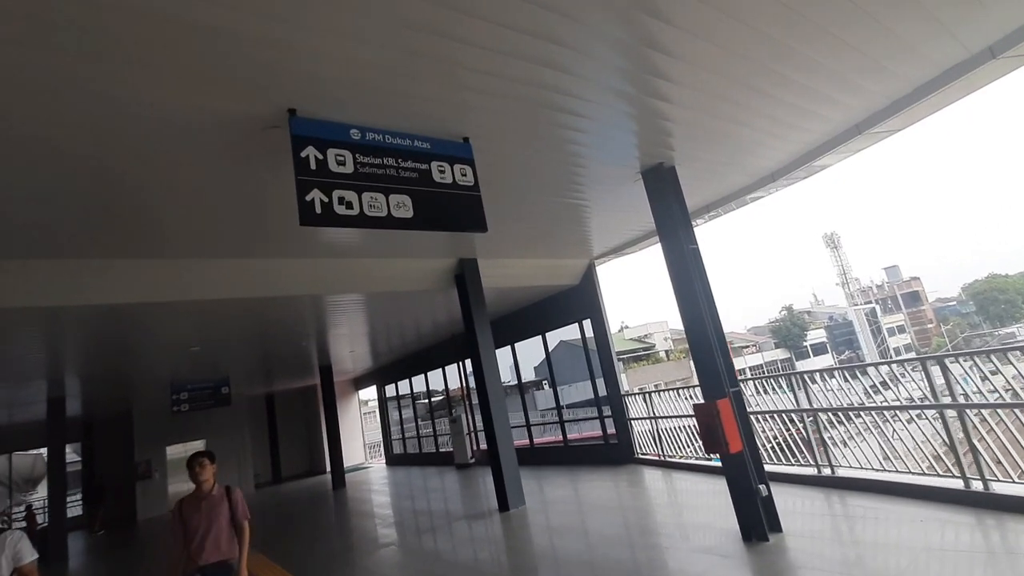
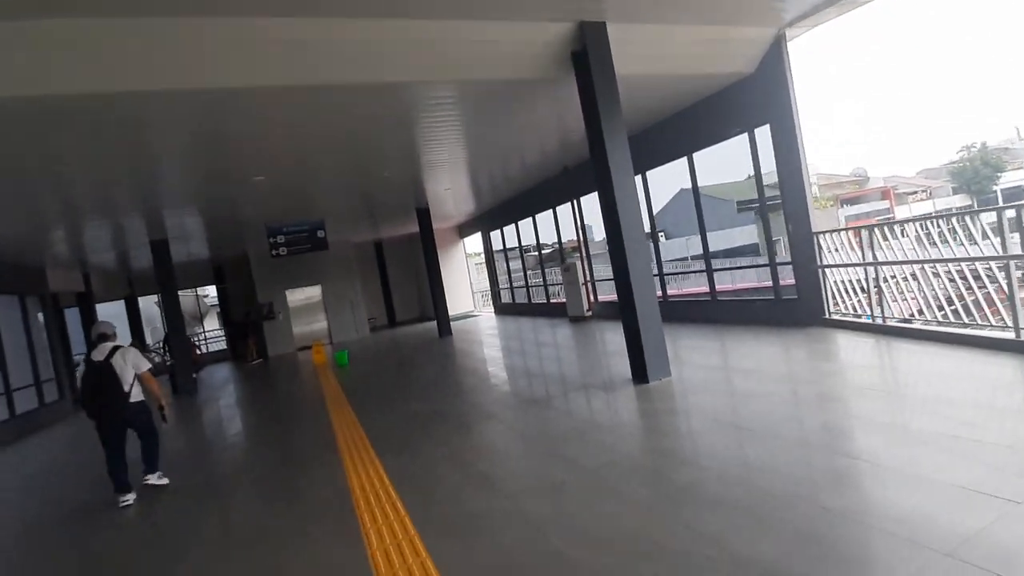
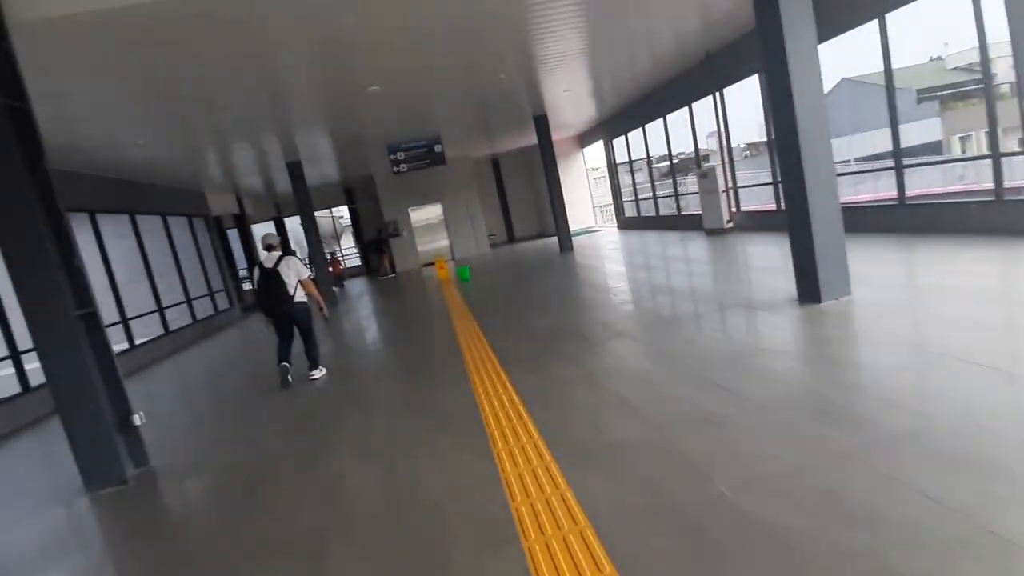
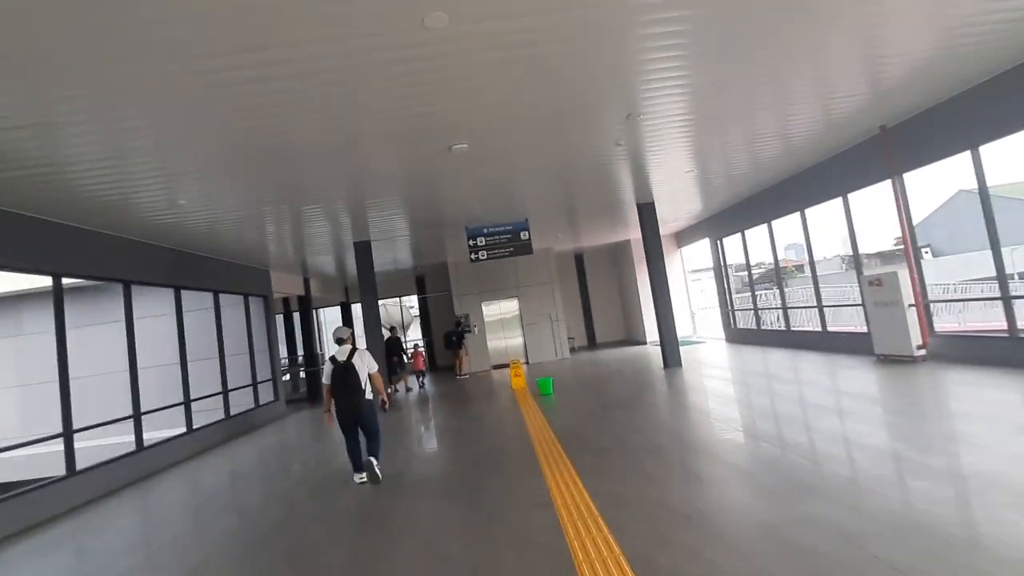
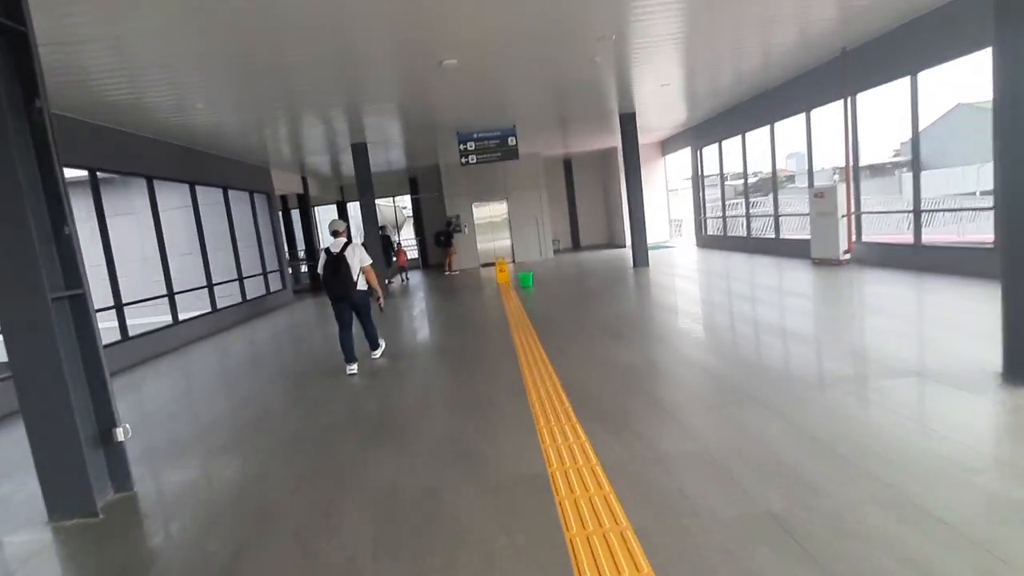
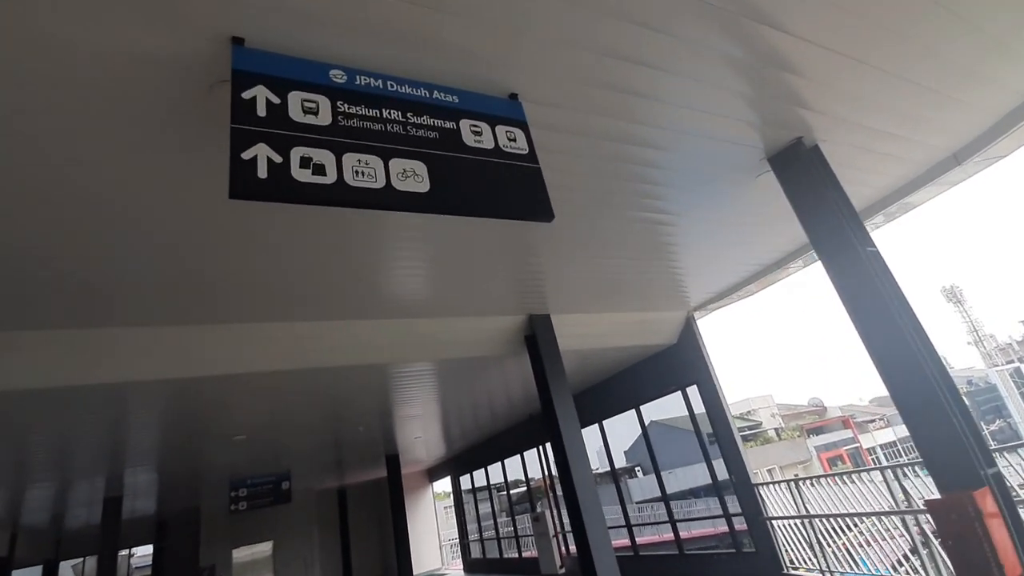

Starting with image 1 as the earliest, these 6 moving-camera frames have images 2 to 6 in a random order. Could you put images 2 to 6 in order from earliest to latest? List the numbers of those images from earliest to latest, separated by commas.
6, 2, 3, 5, 4
